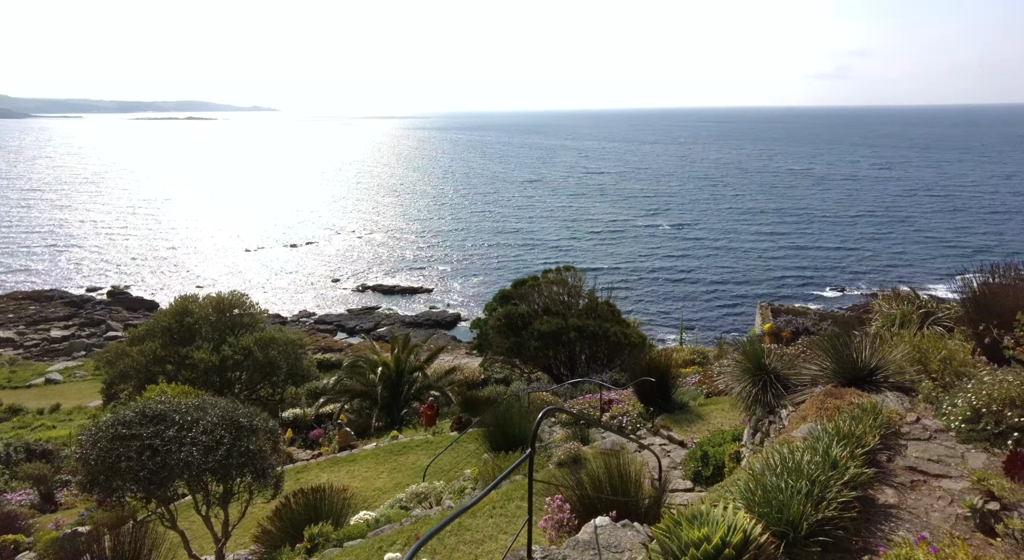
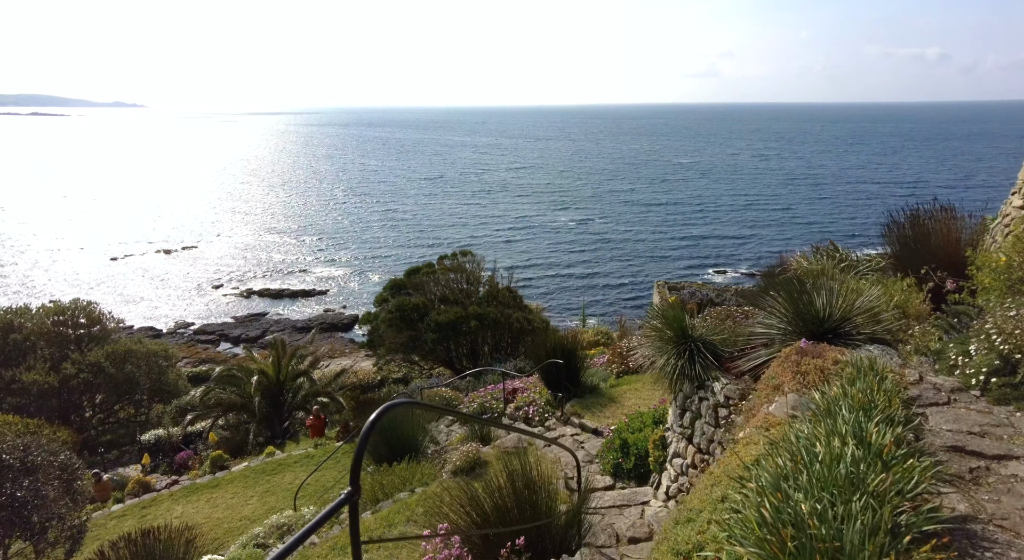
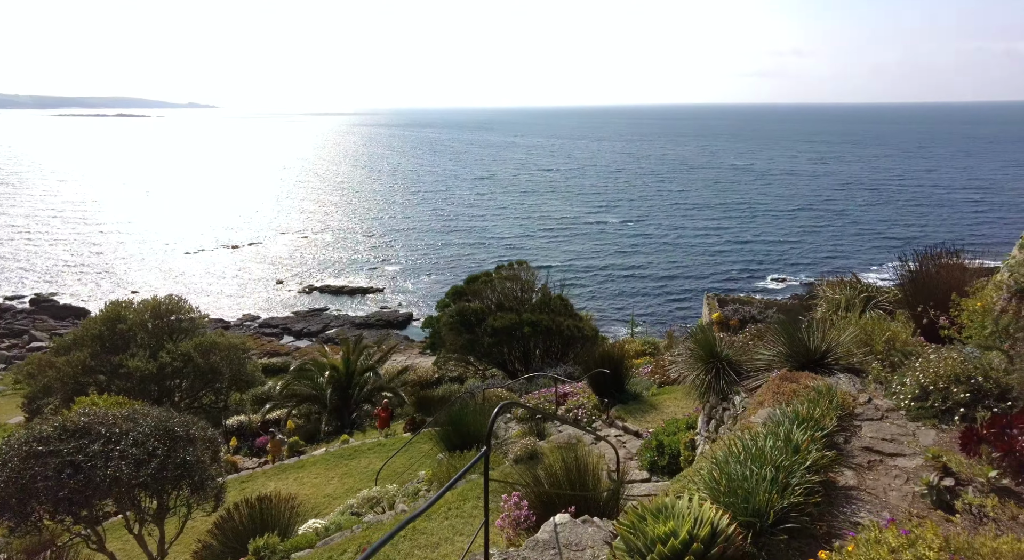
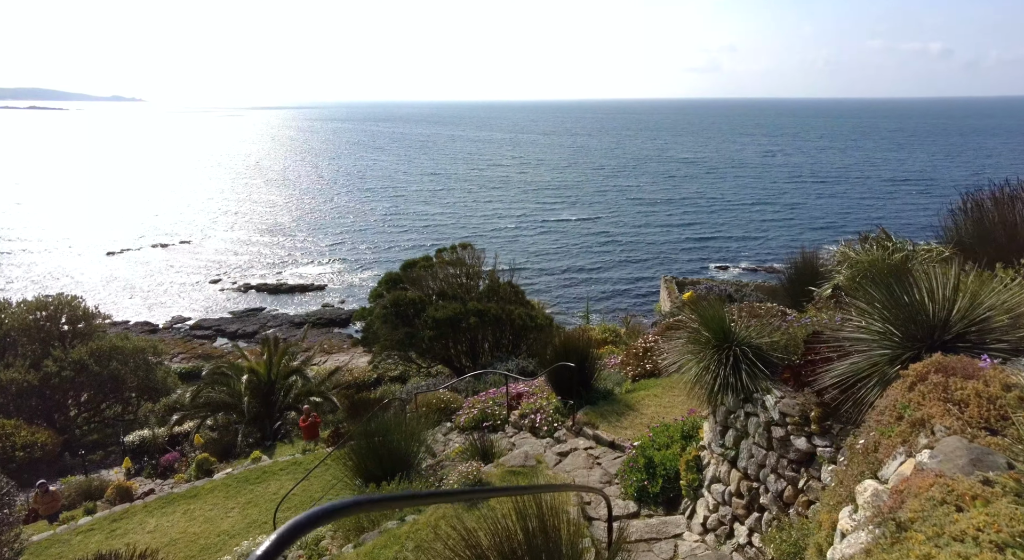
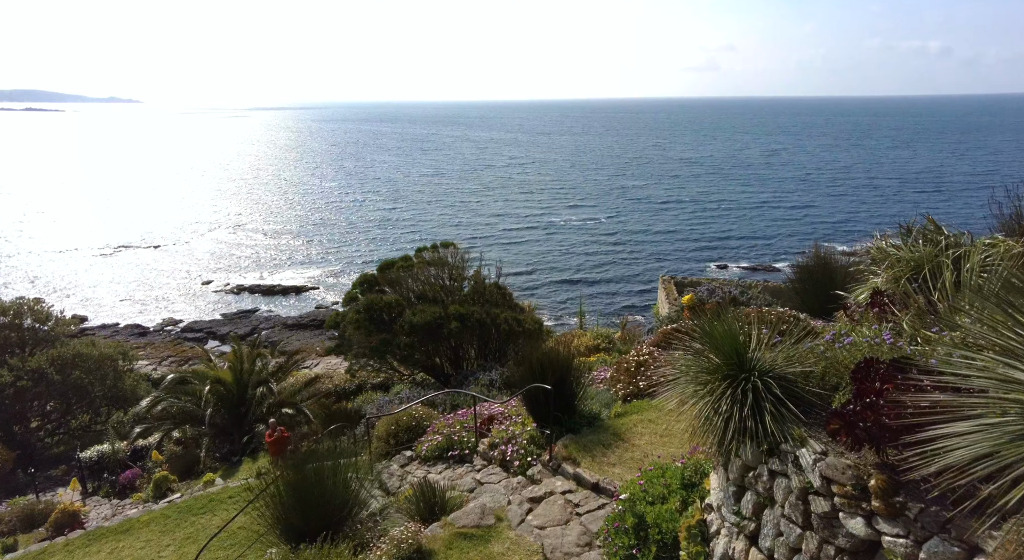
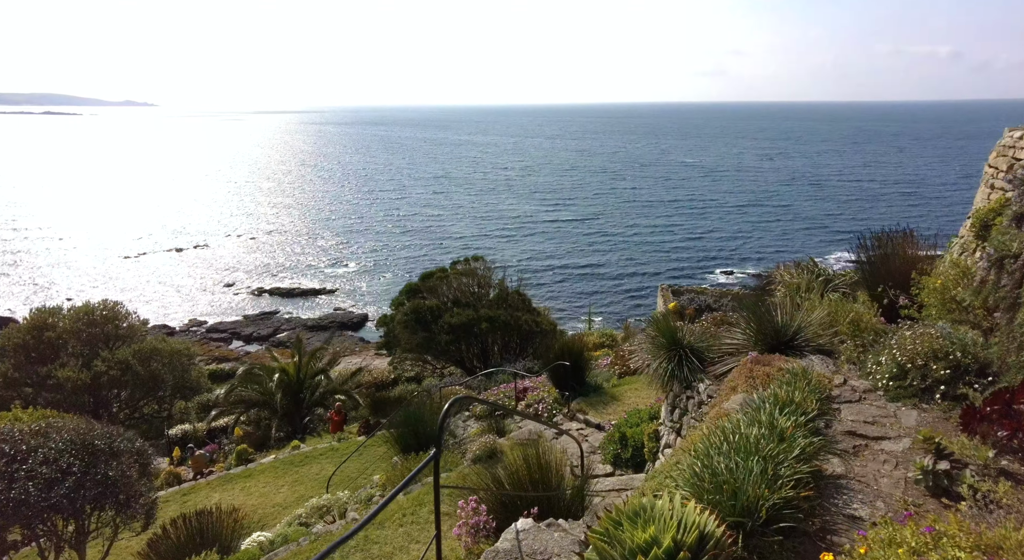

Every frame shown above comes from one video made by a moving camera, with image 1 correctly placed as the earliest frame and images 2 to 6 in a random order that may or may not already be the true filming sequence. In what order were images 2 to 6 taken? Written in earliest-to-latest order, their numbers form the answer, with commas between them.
3, 6, 2, 4, 5
